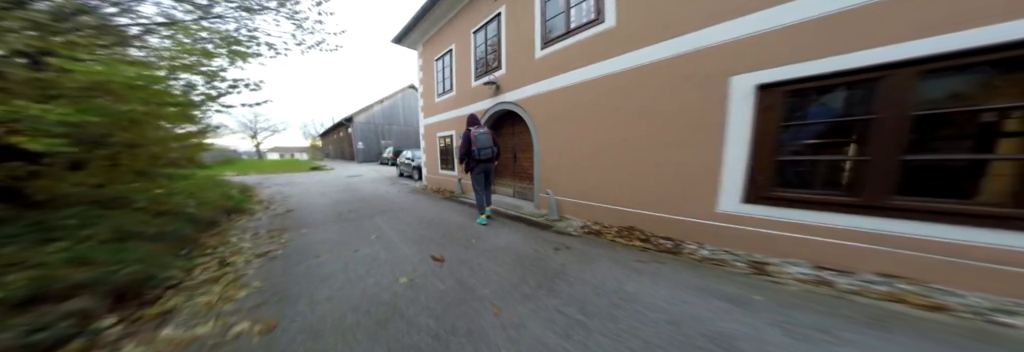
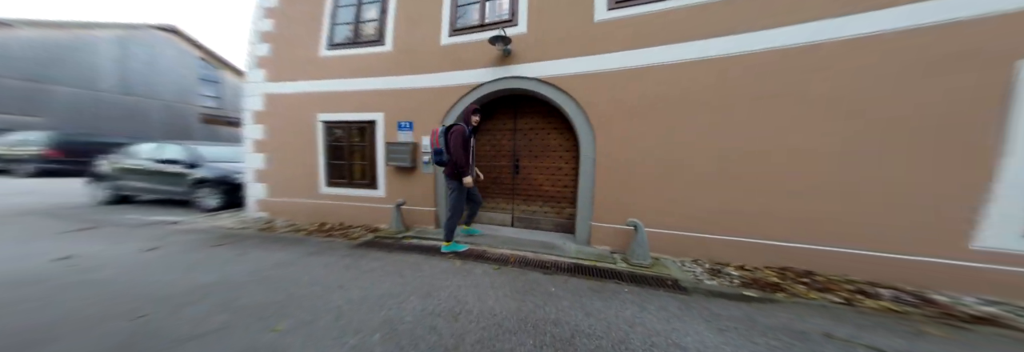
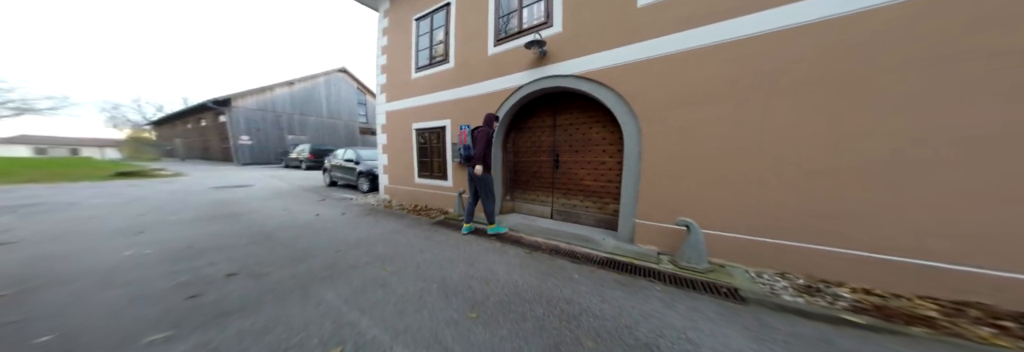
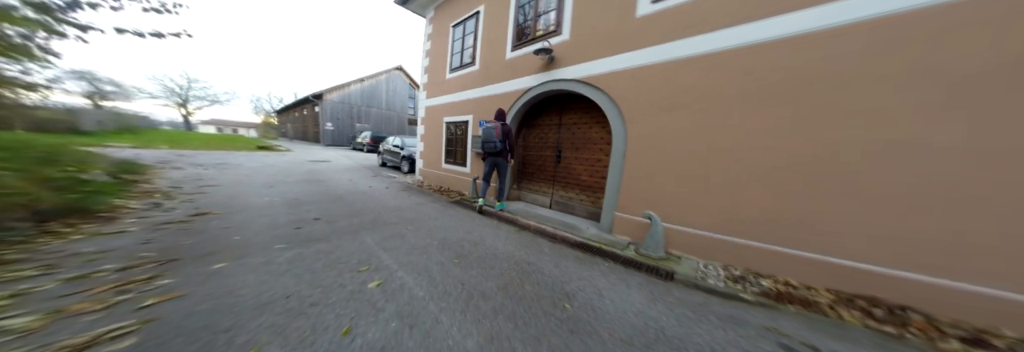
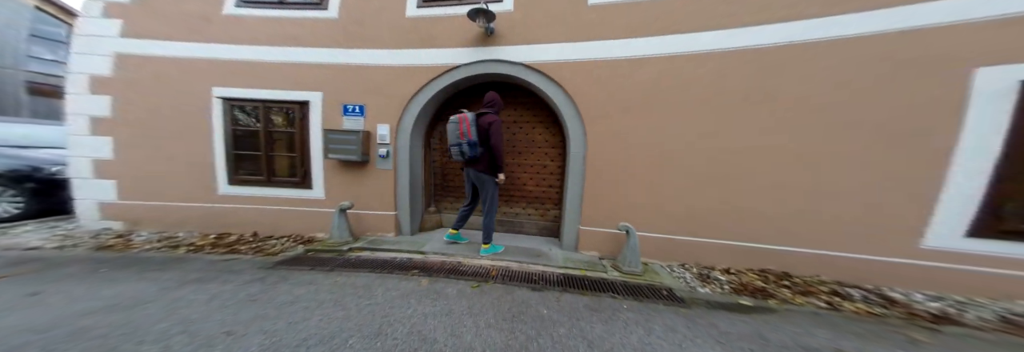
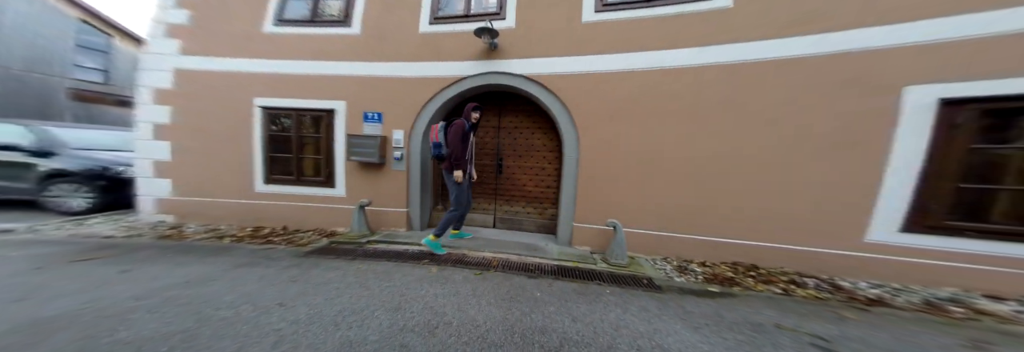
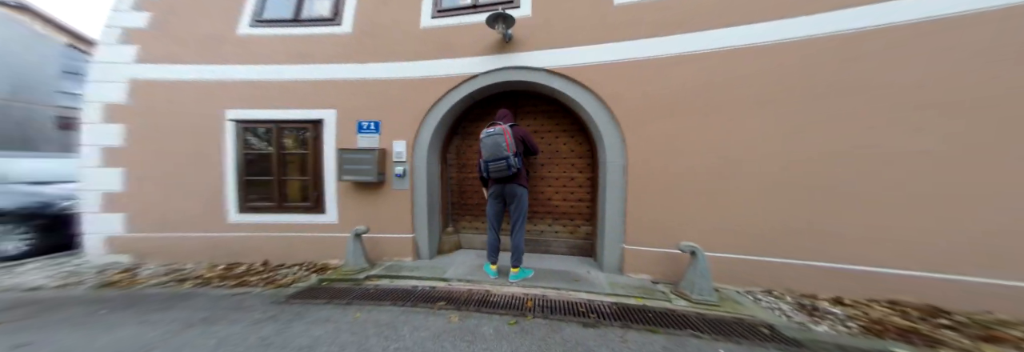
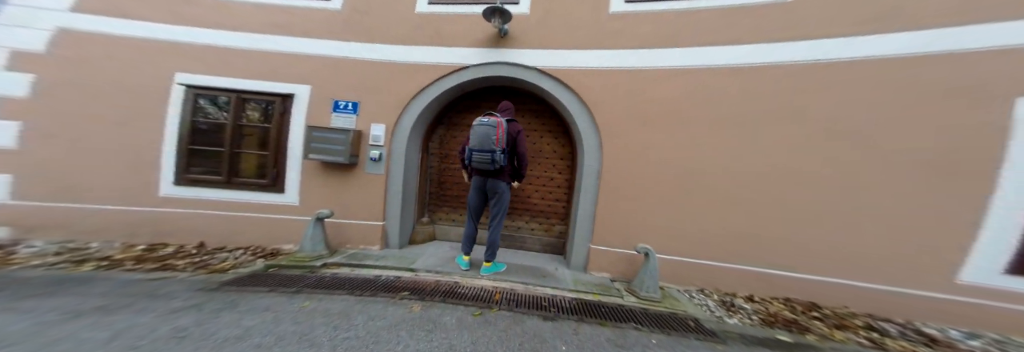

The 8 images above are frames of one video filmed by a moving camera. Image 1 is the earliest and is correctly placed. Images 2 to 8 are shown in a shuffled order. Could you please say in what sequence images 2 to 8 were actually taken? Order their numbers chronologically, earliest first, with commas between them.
4, 3, 2, 6, 5, 8, 7
